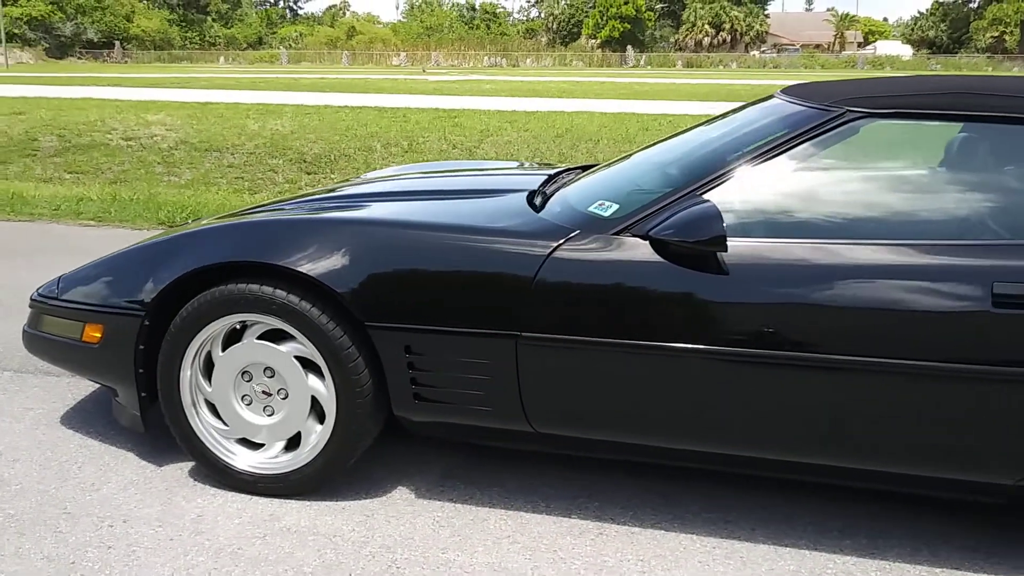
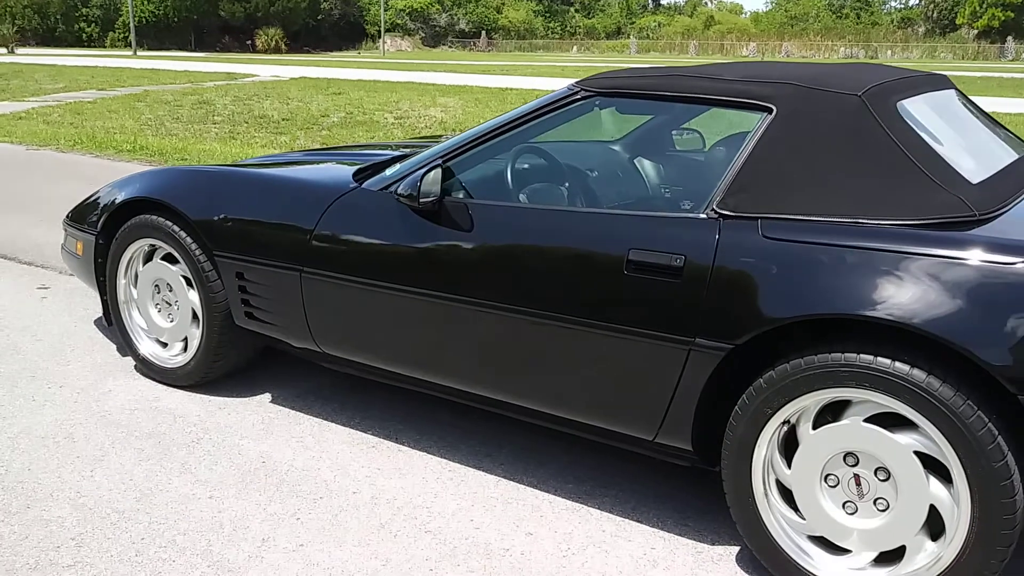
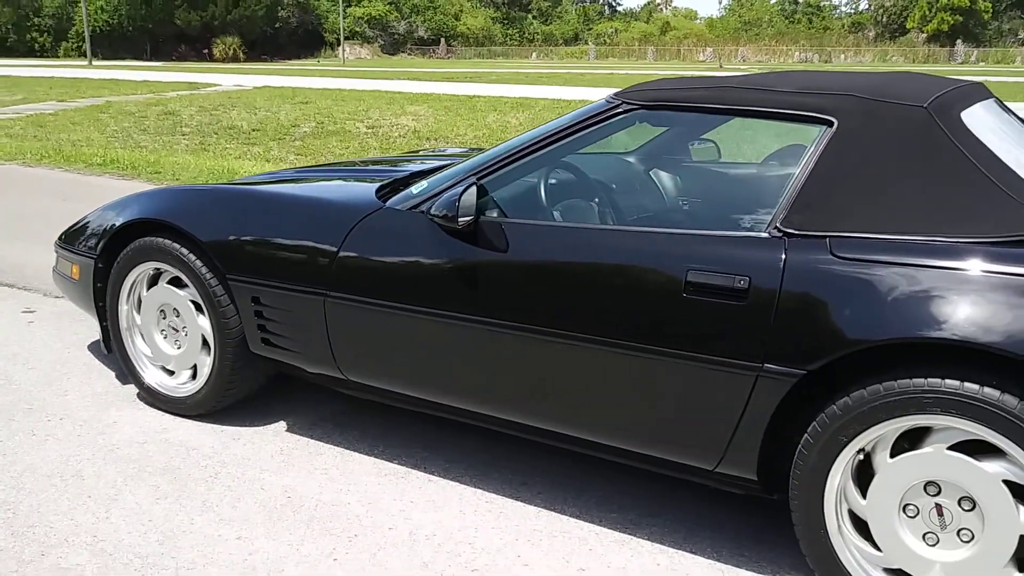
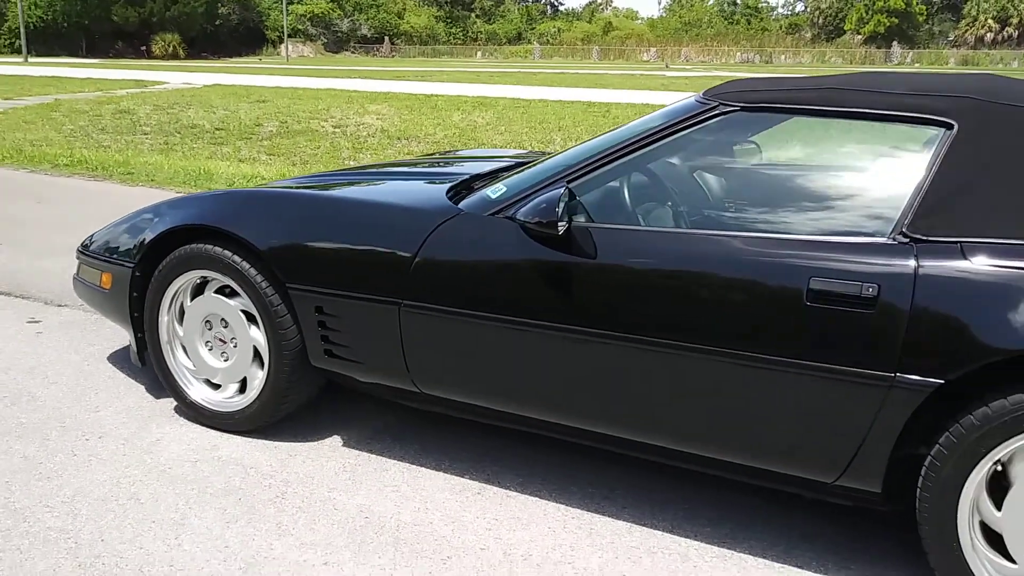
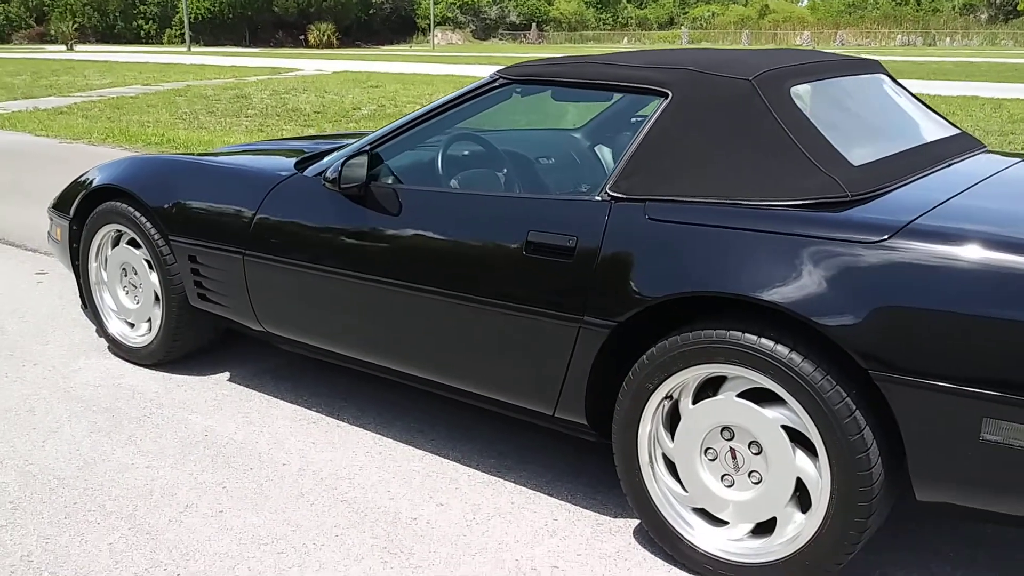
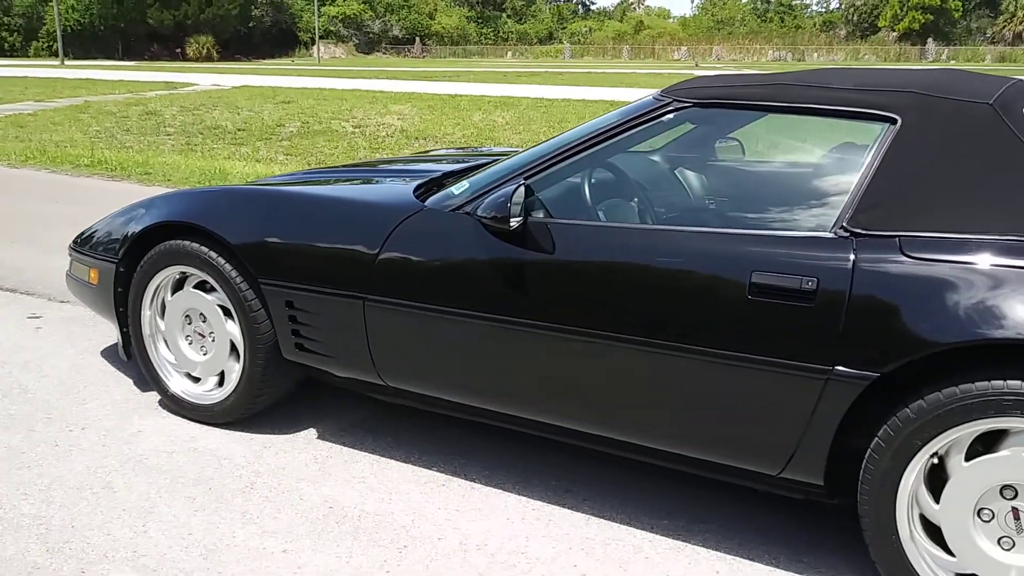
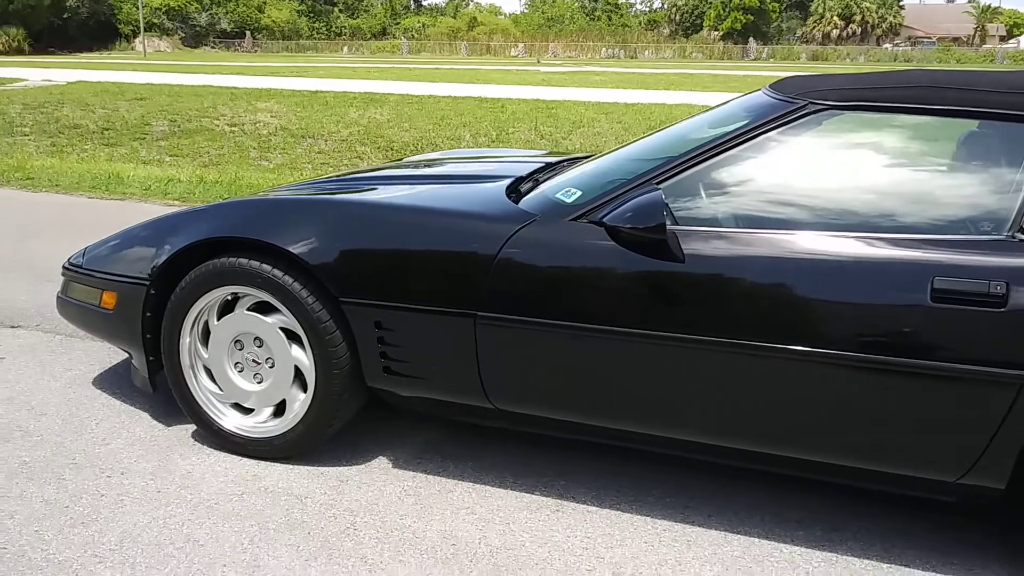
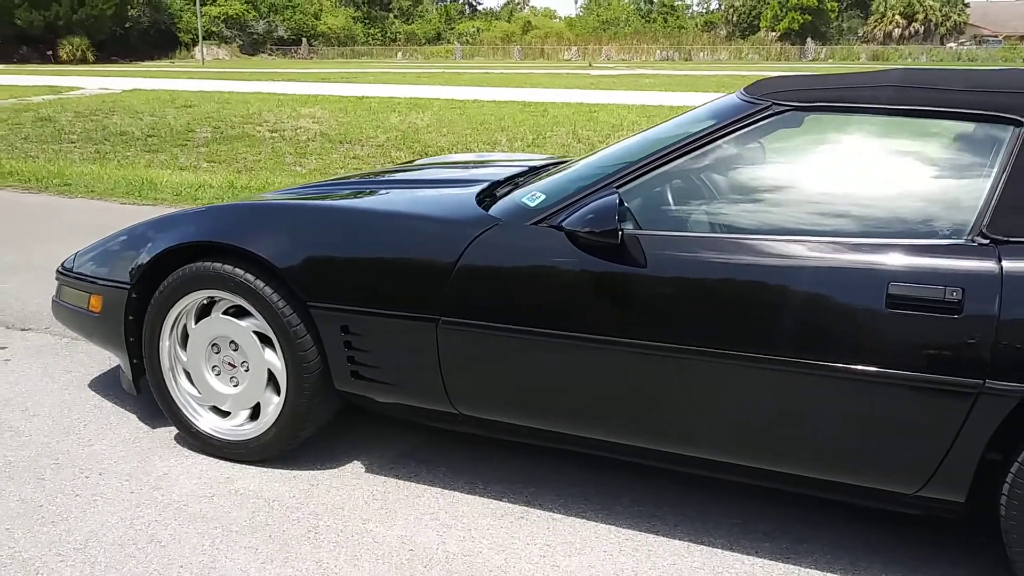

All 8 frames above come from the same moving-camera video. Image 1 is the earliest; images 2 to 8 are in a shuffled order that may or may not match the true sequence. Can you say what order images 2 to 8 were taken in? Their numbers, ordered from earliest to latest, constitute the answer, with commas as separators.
7, 8, 4, 6, 3, 2, 5
